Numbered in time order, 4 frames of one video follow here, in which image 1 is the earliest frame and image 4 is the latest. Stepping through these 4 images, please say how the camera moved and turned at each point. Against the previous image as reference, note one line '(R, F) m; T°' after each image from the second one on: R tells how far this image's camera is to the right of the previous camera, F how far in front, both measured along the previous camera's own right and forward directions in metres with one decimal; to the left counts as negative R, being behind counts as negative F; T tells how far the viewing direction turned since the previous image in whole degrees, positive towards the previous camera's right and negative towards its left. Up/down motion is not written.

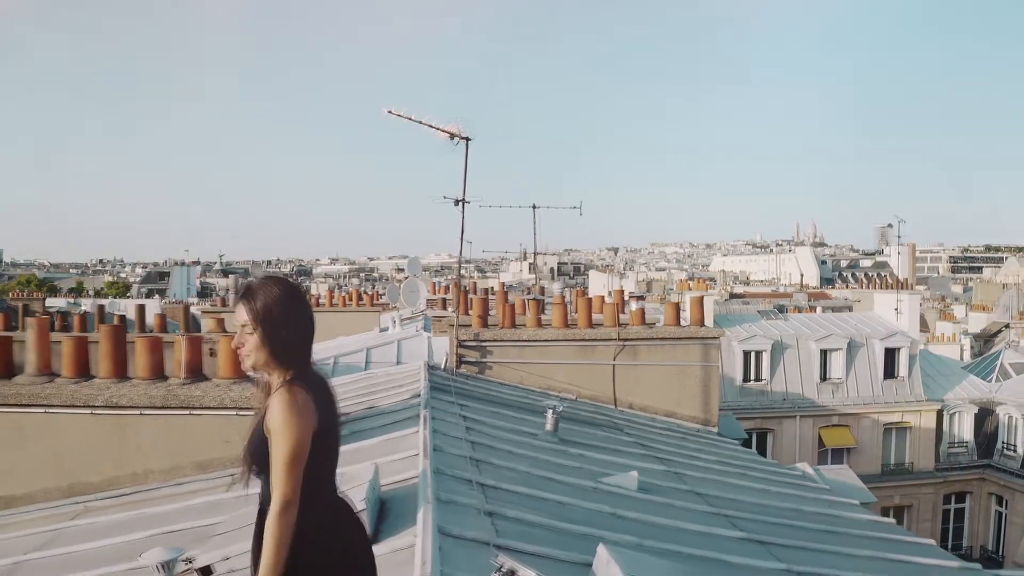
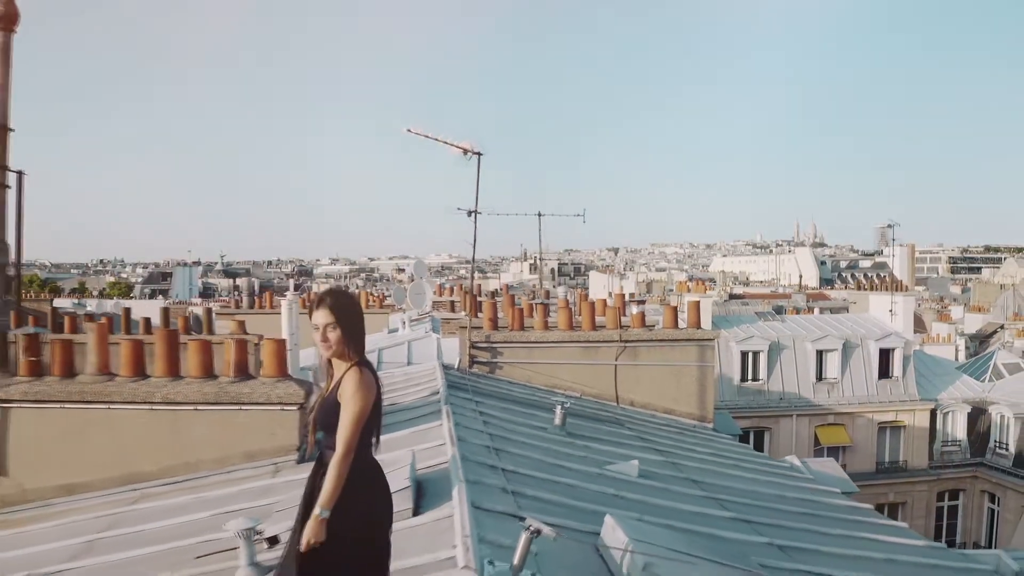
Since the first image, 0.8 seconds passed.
(-0.1, -0.7) m; 0°
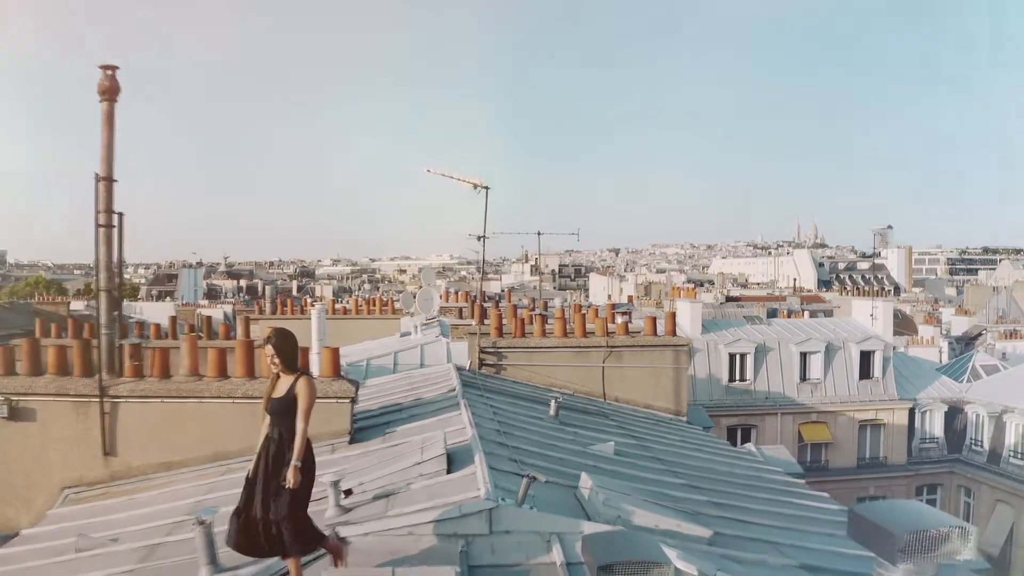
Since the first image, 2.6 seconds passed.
(0.0, -1.8) m; 0°
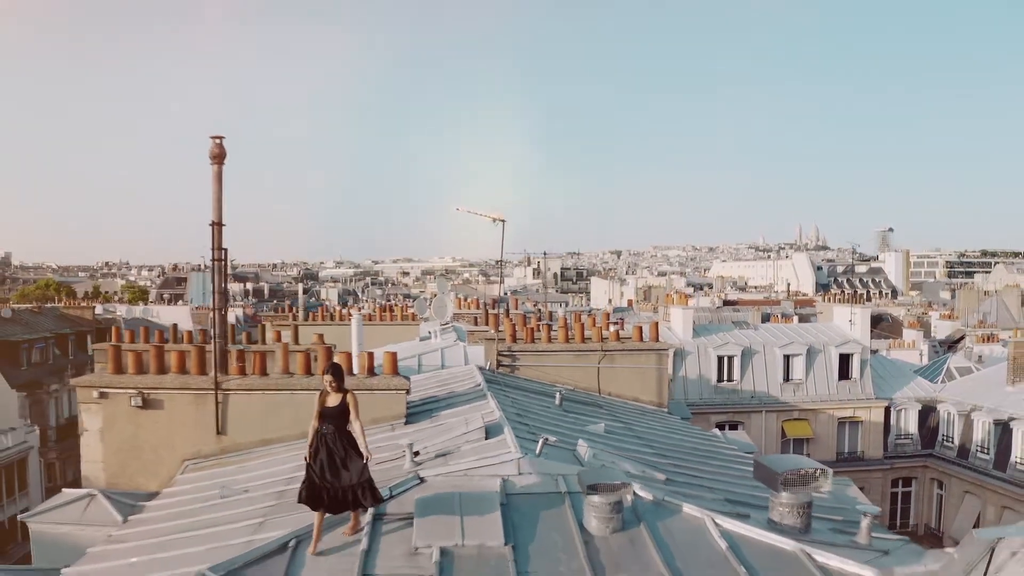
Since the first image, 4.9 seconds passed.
(-0.2, -2.7) m; 0°
